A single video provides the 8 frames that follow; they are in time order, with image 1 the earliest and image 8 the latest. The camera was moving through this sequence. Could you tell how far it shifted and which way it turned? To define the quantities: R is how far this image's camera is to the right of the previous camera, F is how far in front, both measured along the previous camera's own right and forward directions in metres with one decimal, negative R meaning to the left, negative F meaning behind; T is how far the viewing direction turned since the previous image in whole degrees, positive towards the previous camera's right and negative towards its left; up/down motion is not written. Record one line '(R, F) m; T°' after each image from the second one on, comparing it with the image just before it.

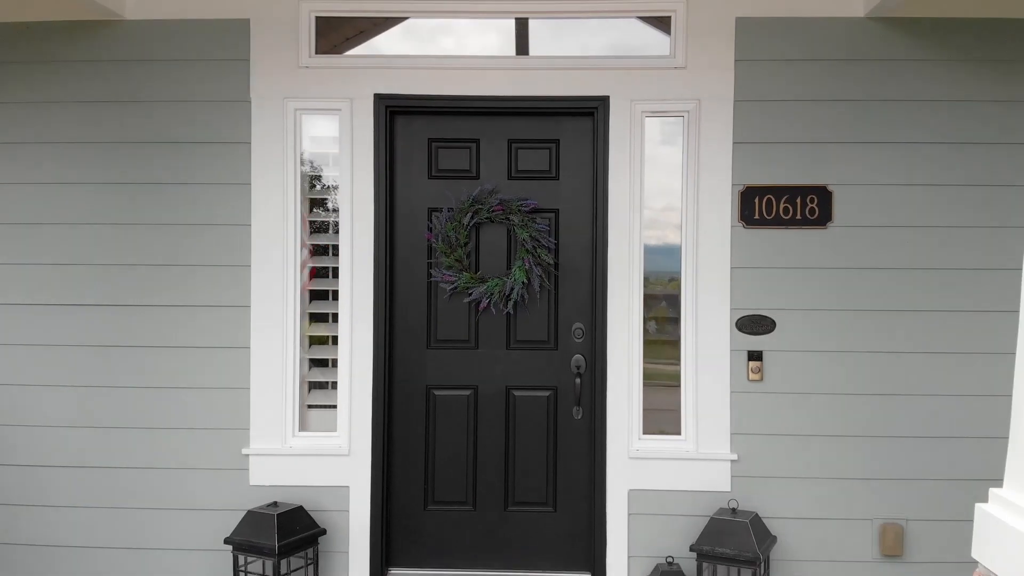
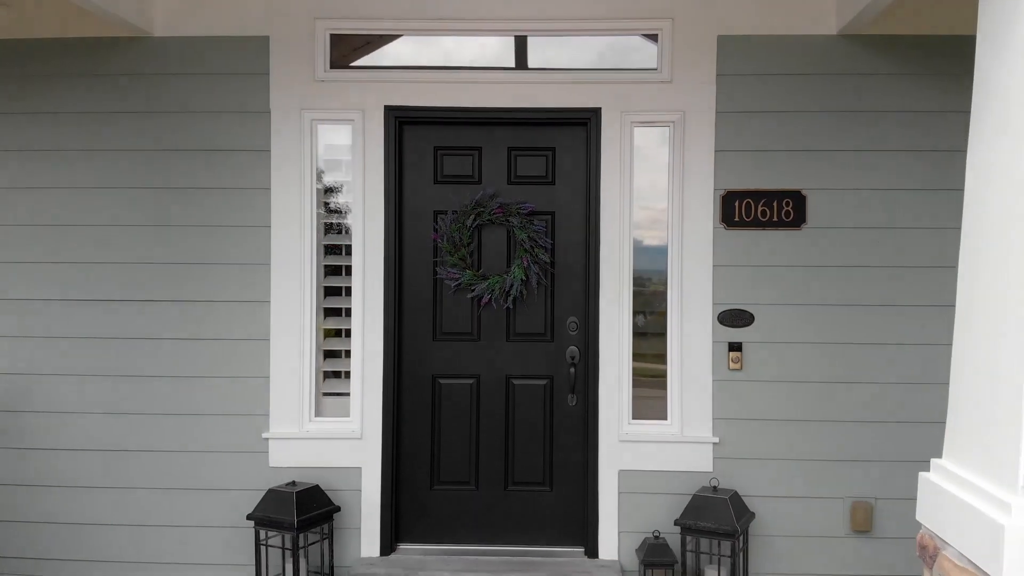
(0.0, -0.2) m; 0°
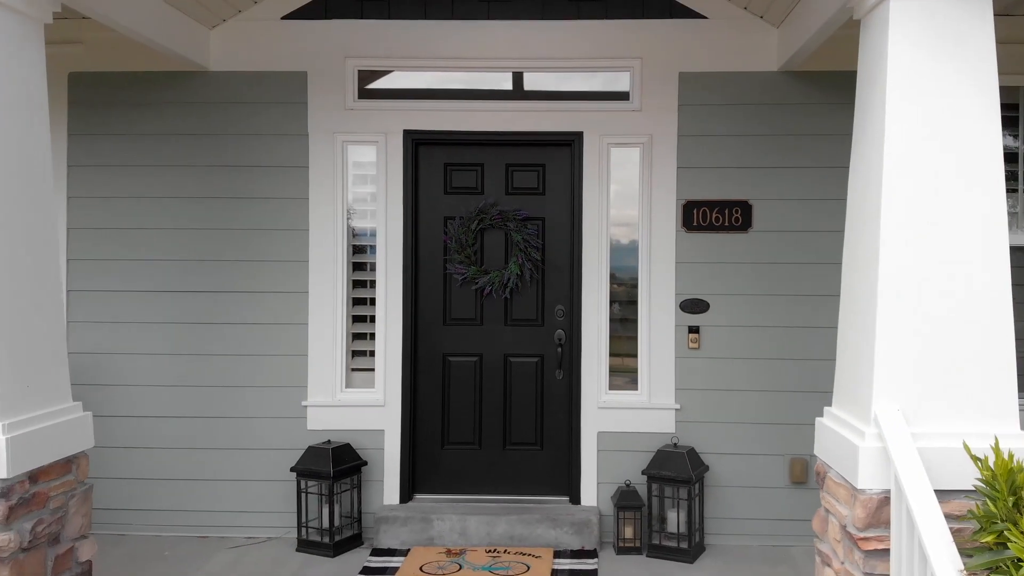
(0.0, -0.6) m; 0°
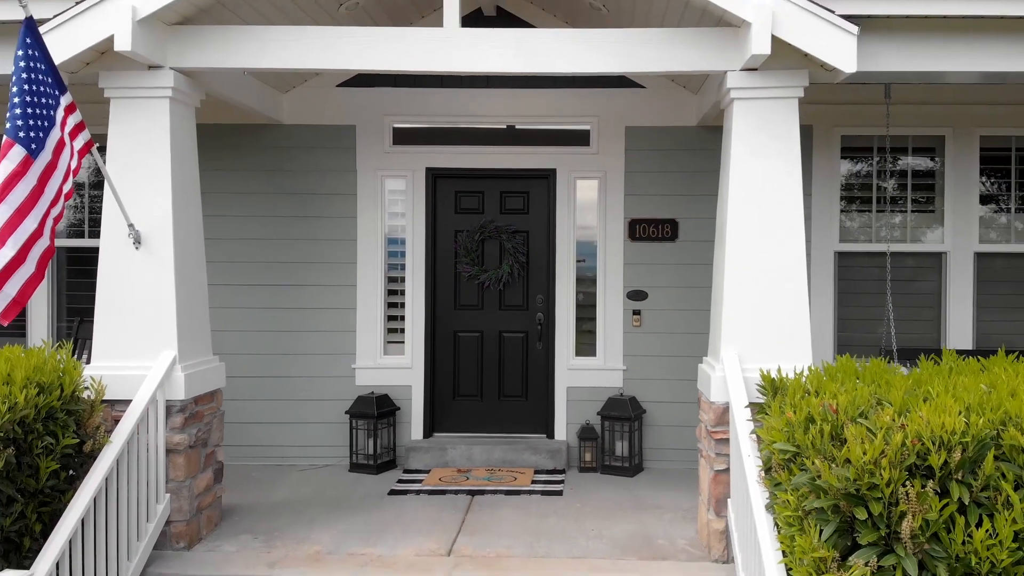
(0.0, -1.4) m; 0°
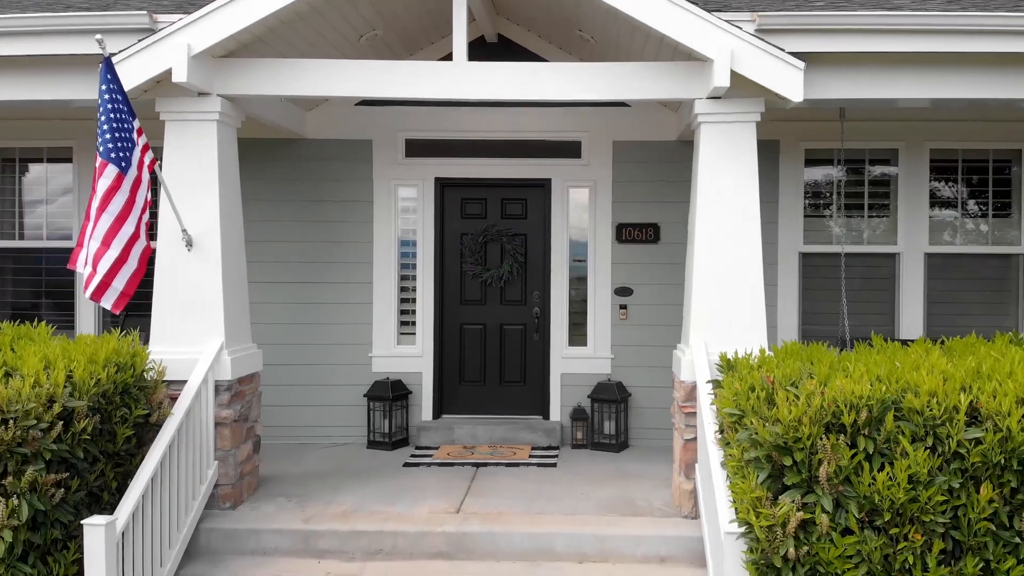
(0.0, -0.6) m; 0°
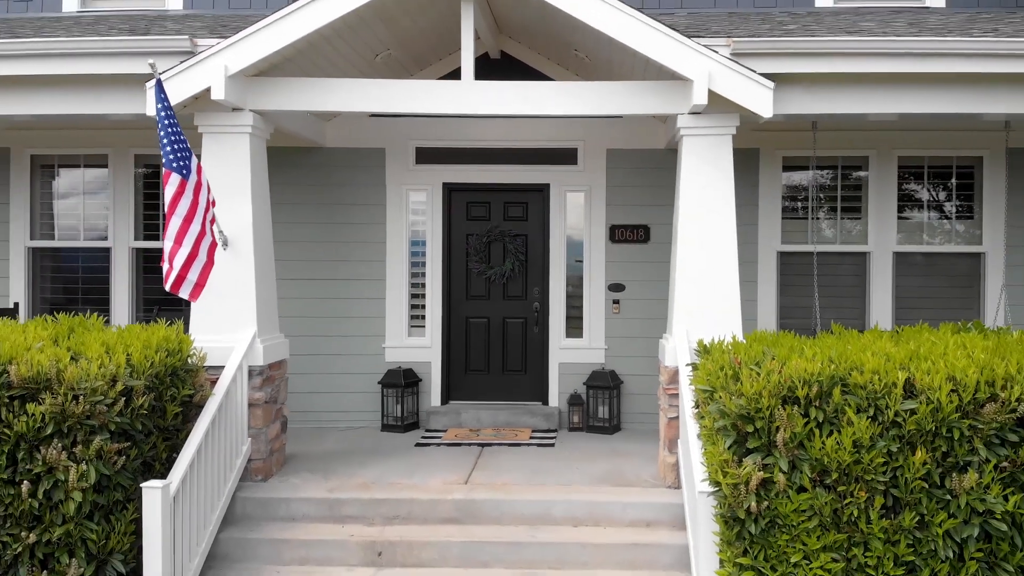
(0.0, -0.5) m; 0°
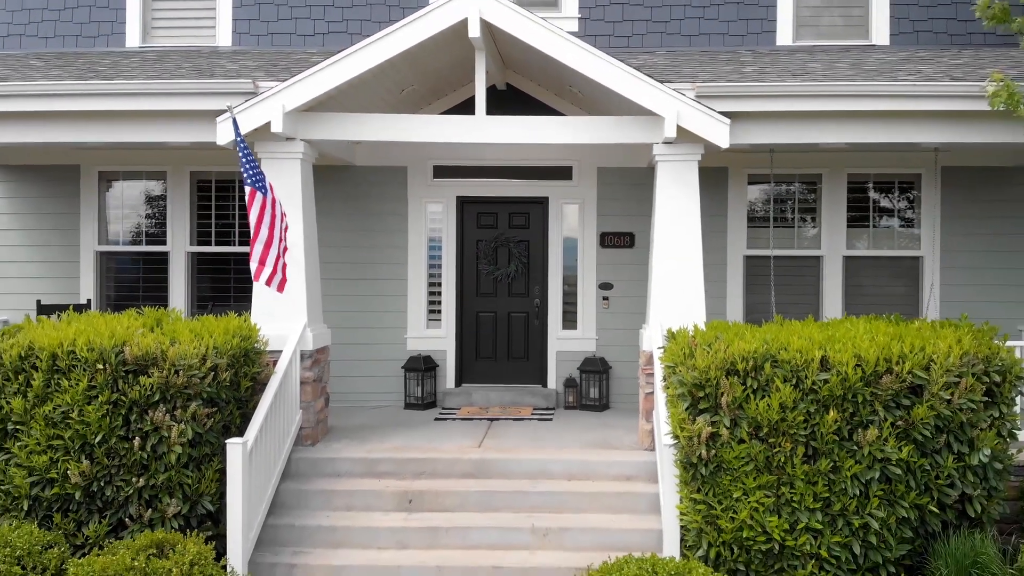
(0.0, -1.1) m; 0°
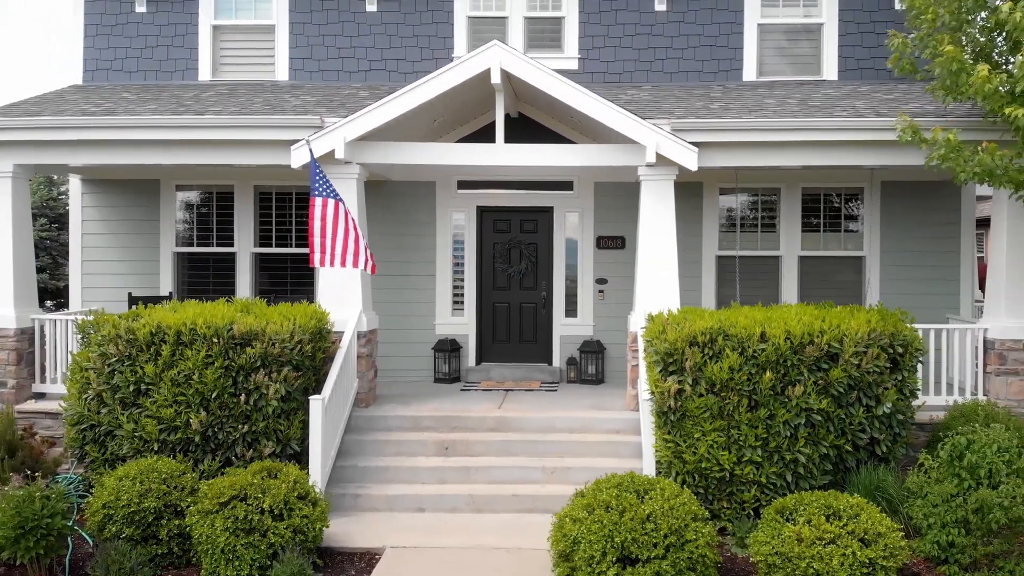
(-0.1, -1.6) m; 0°
